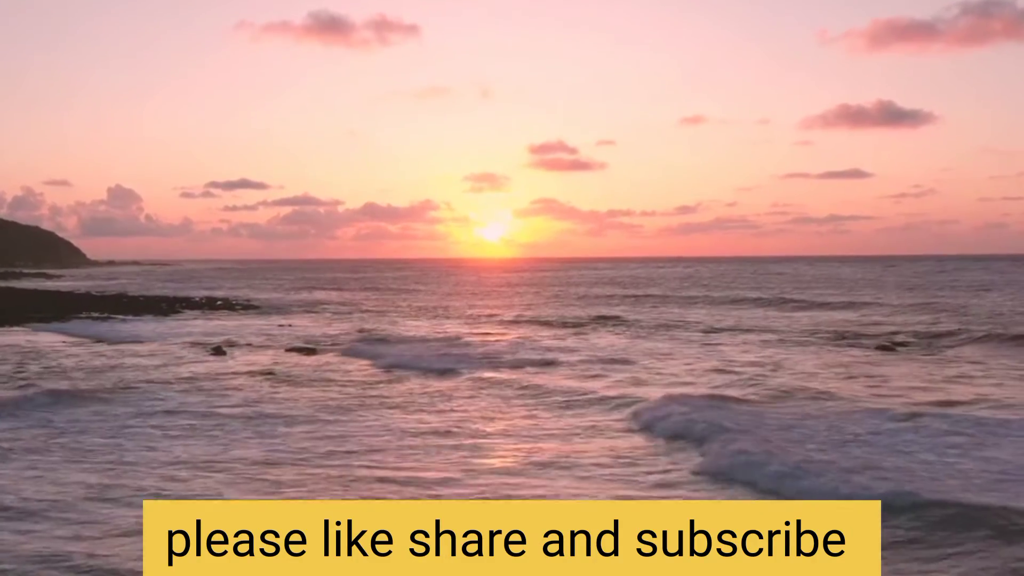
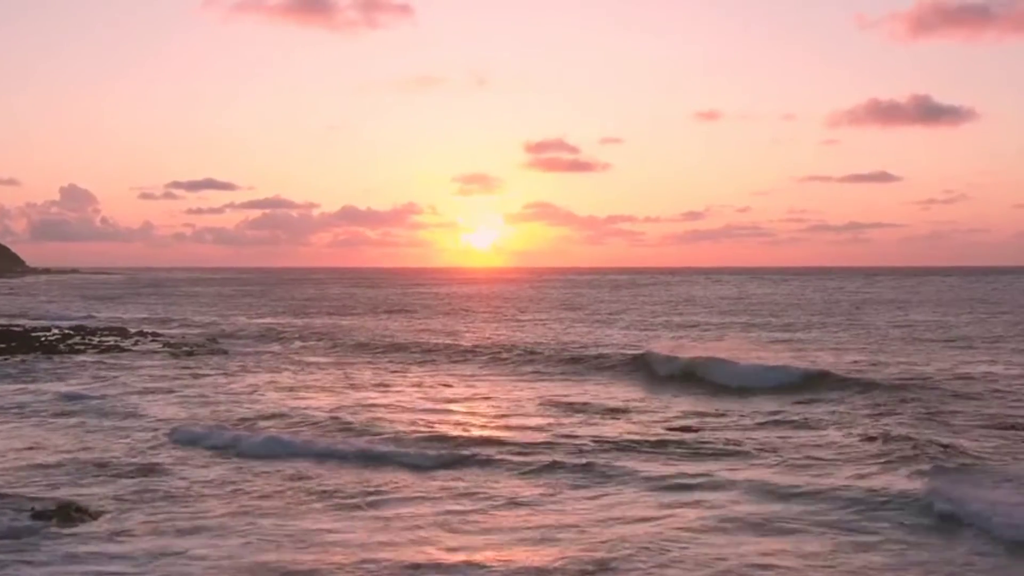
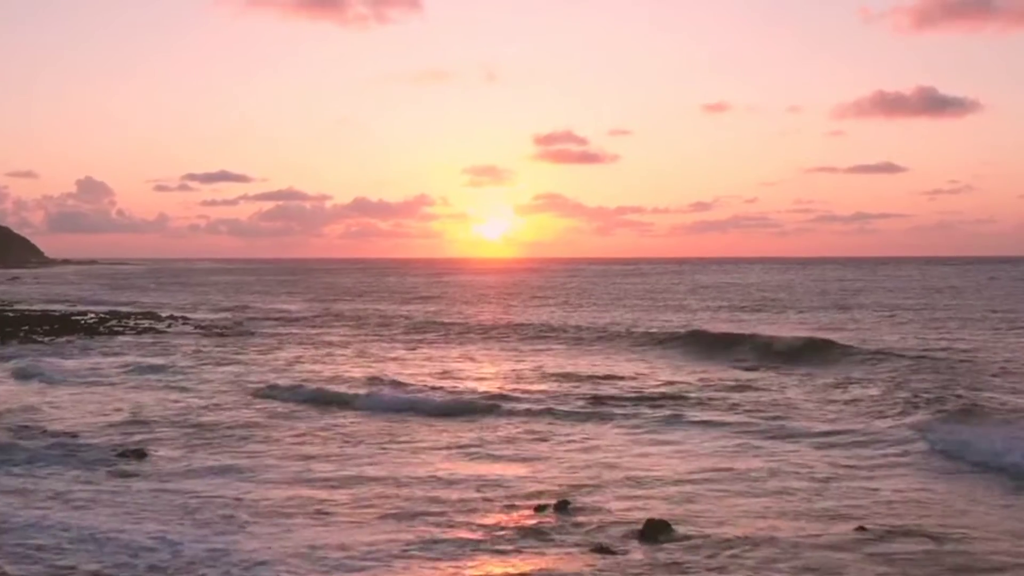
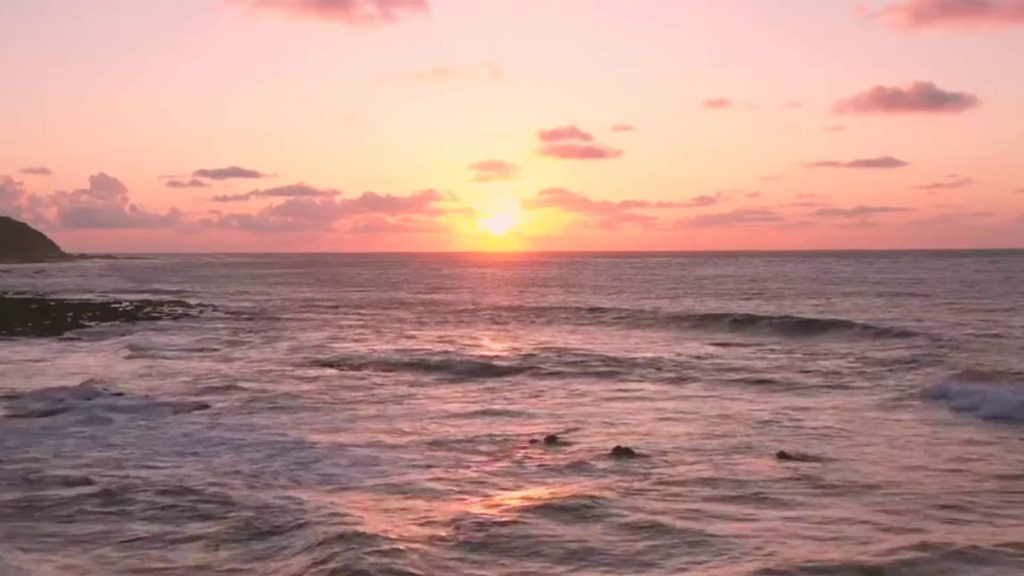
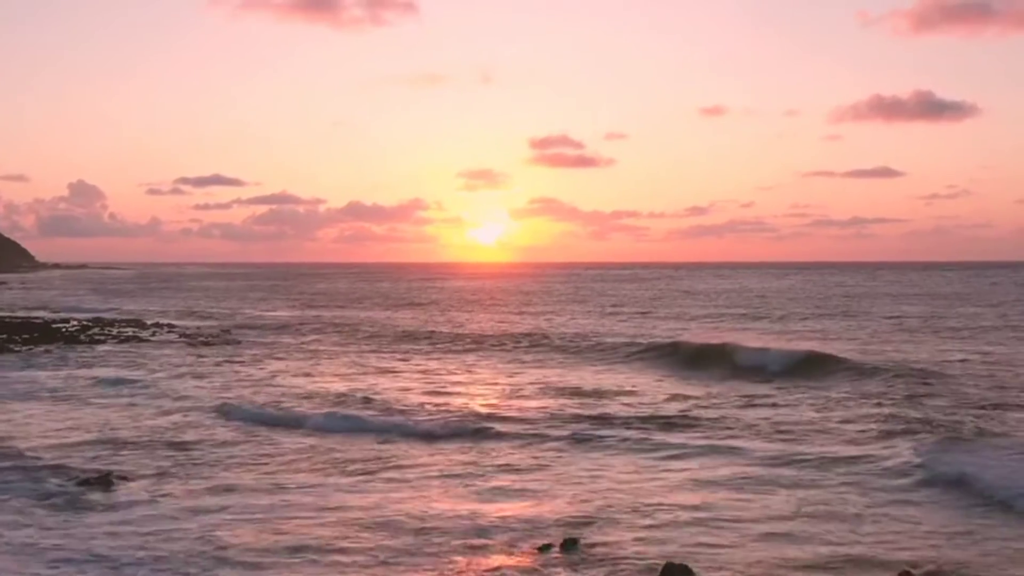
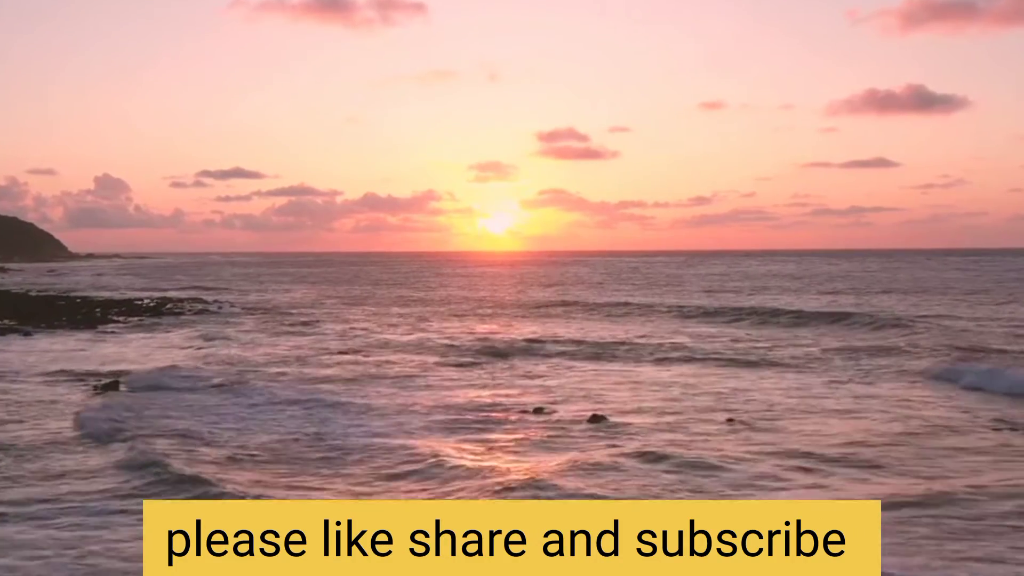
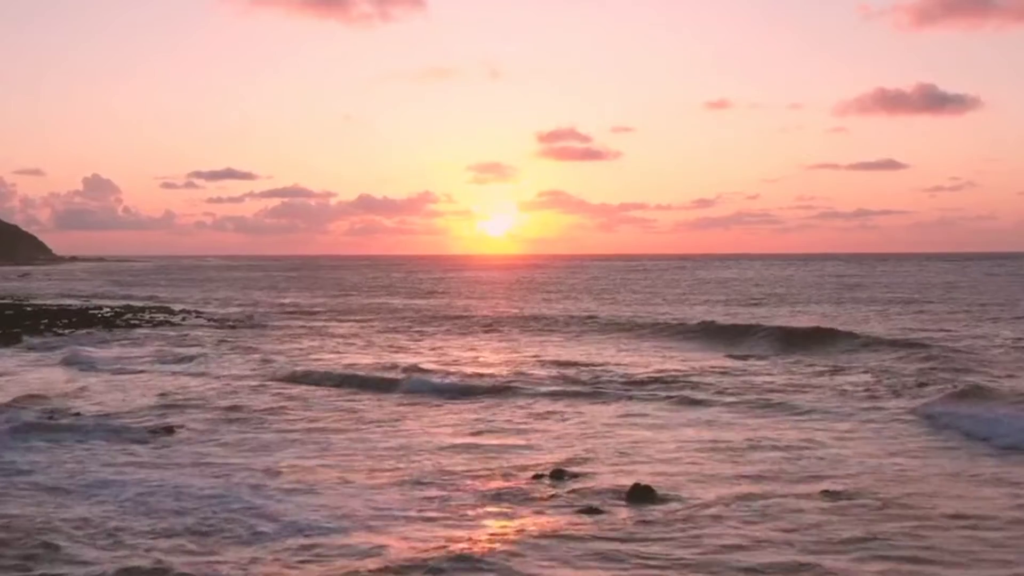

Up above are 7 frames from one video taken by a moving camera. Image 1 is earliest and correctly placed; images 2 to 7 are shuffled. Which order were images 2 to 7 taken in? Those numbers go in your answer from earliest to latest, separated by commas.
6, 4, 7, 3, 5, 2
